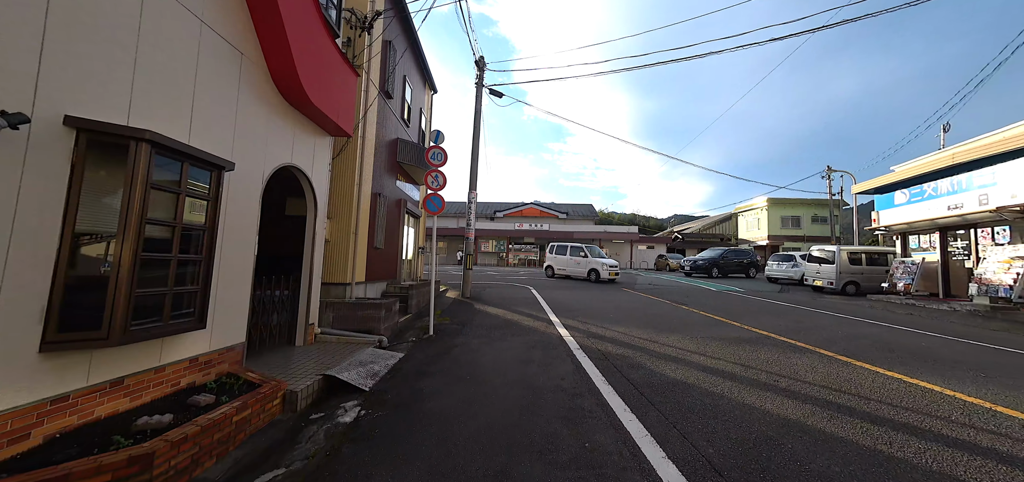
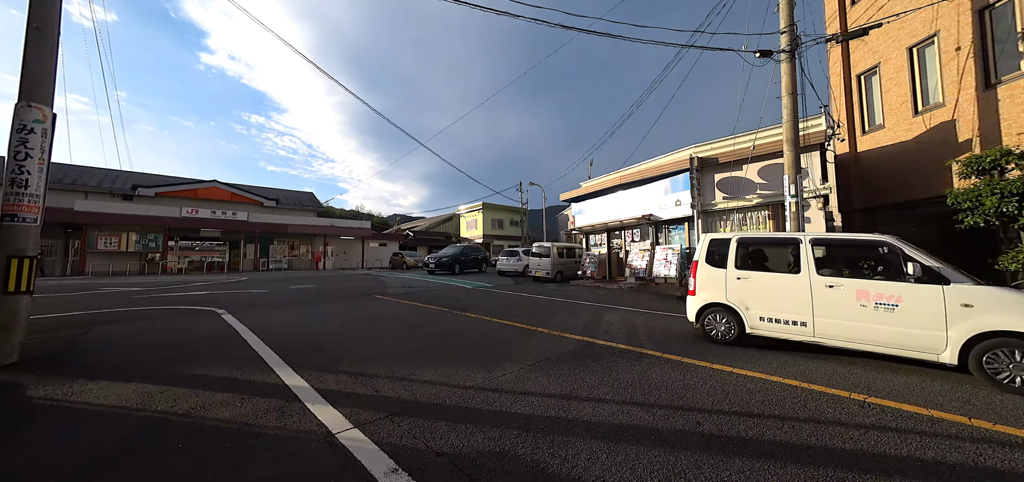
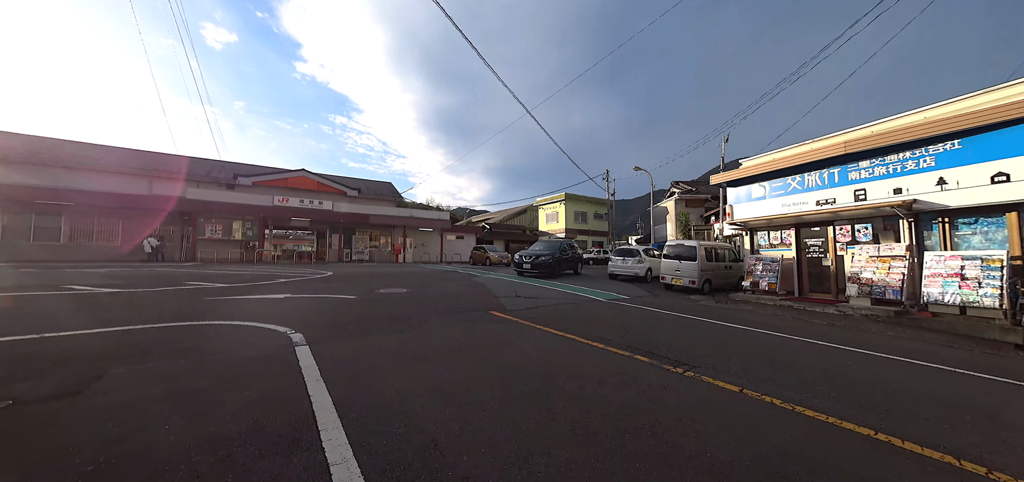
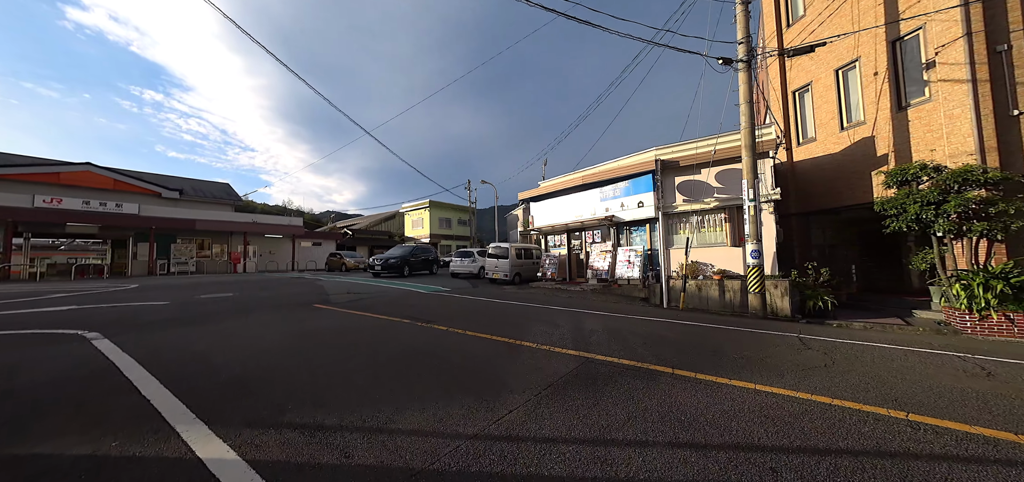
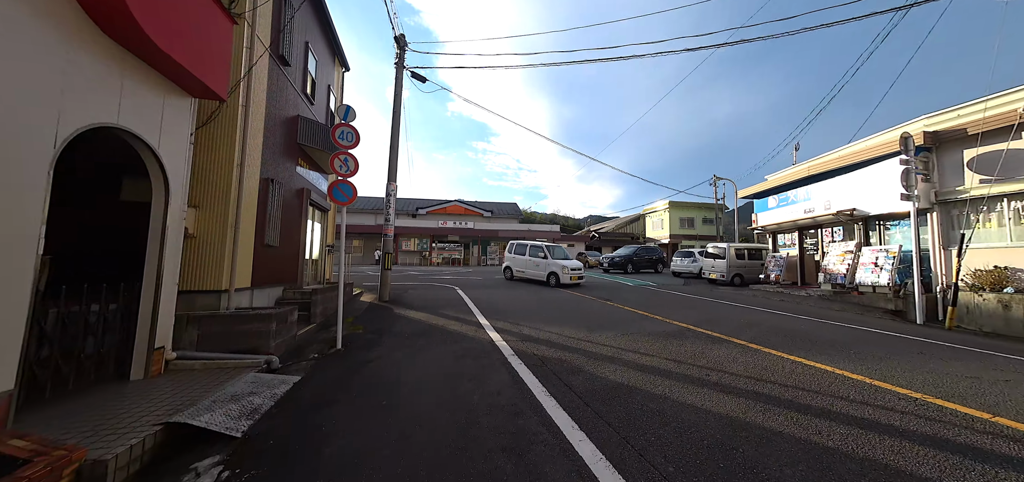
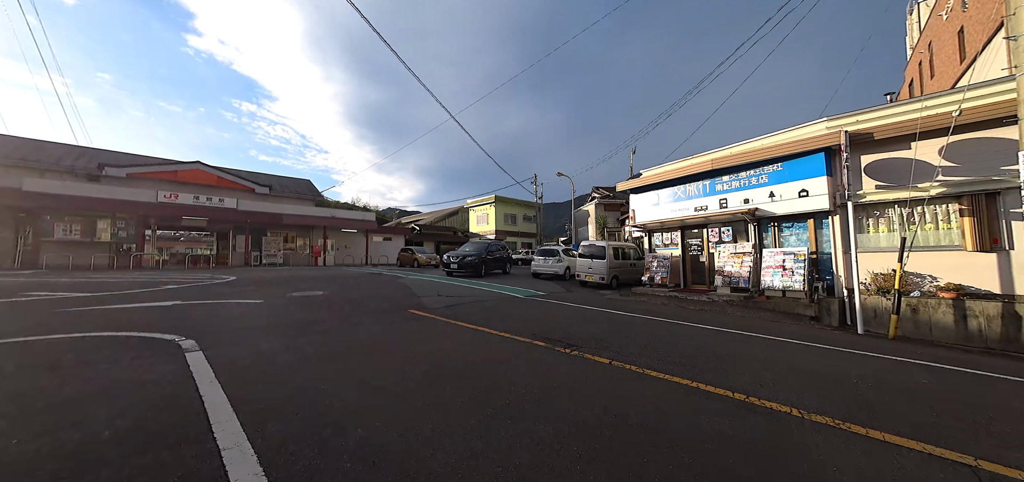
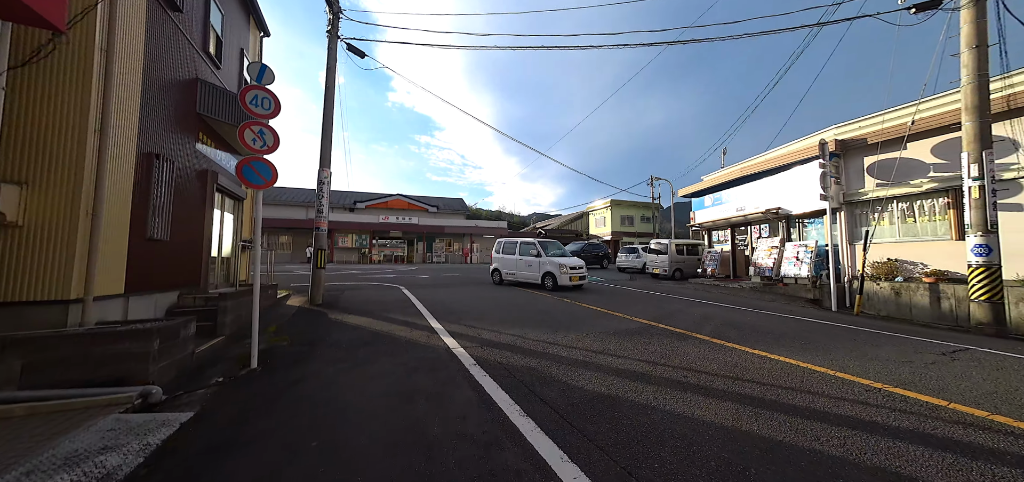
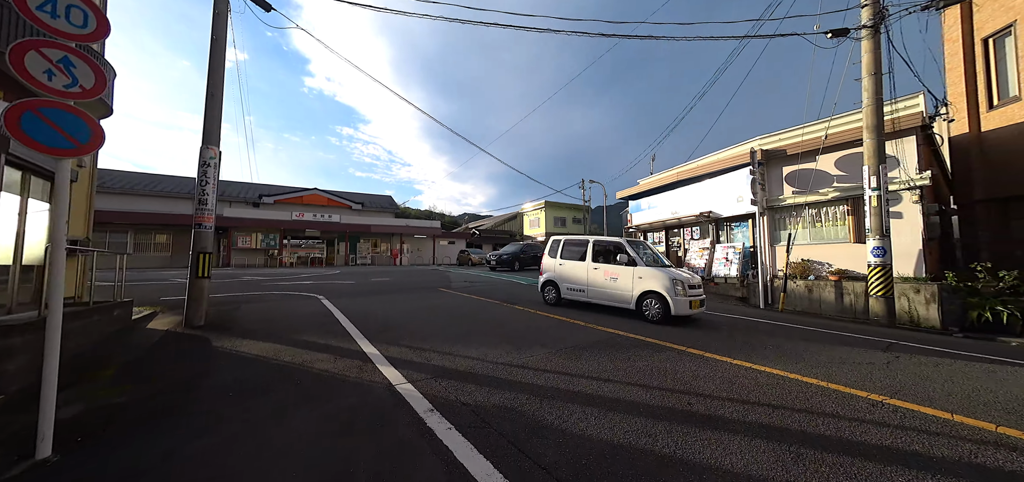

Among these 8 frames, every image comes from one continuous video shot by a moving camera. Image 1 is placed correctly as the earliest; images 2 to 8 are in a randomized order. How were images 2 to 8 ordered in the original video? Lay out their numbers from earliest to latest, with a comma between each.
5, 7, 8, 2, 4, 6, 3
